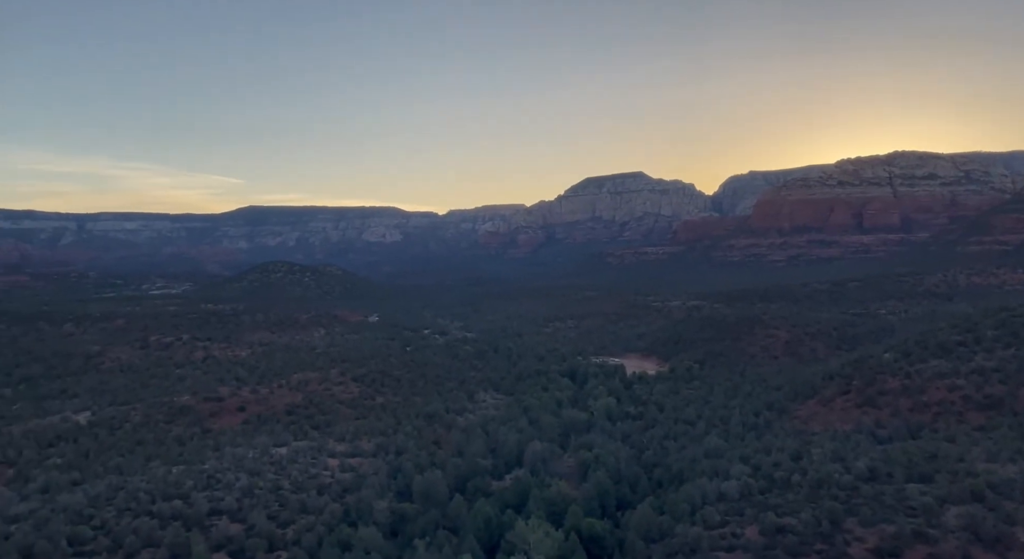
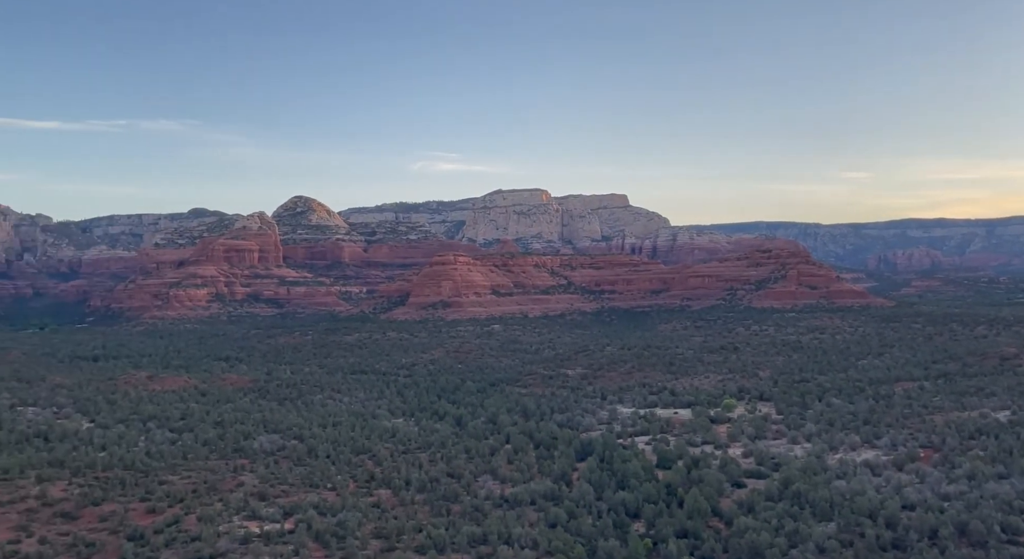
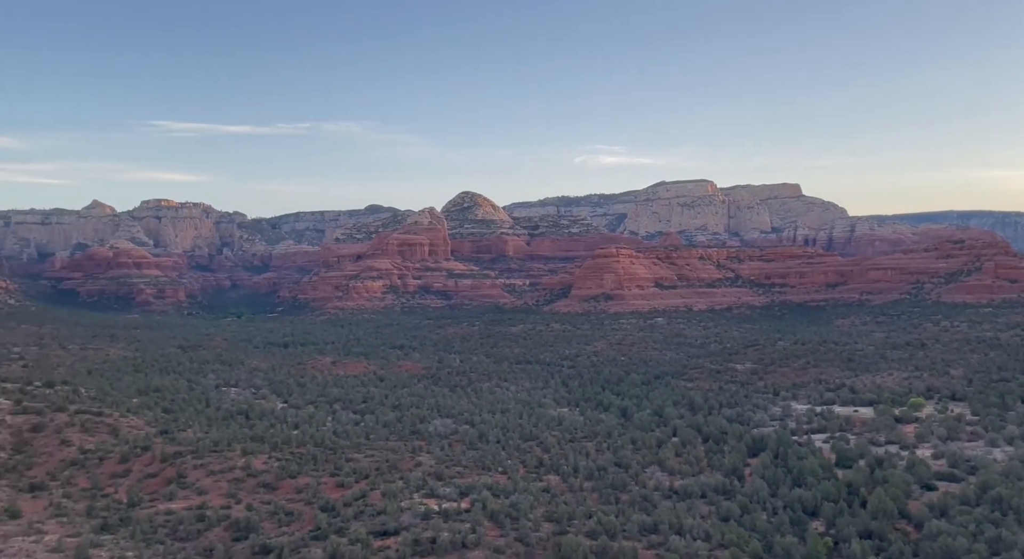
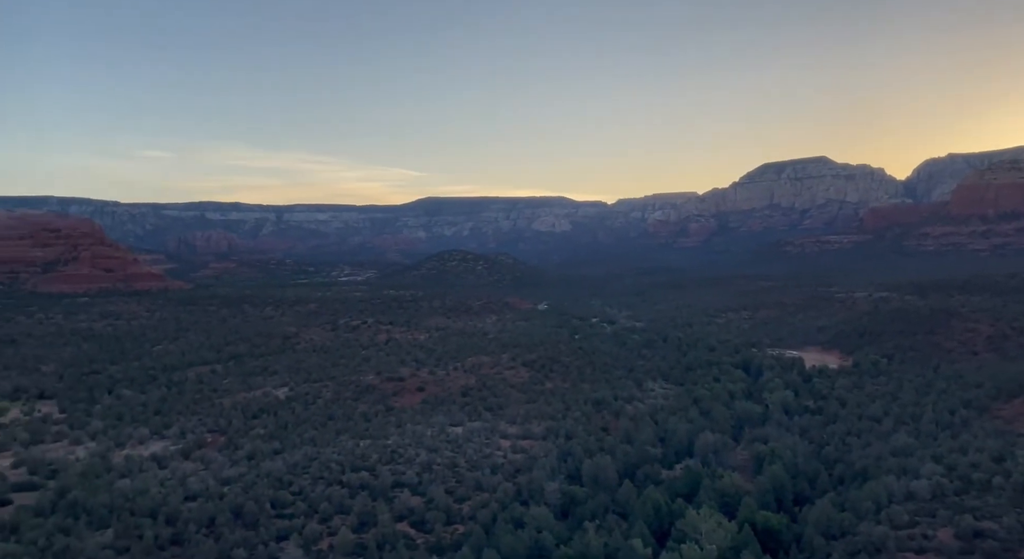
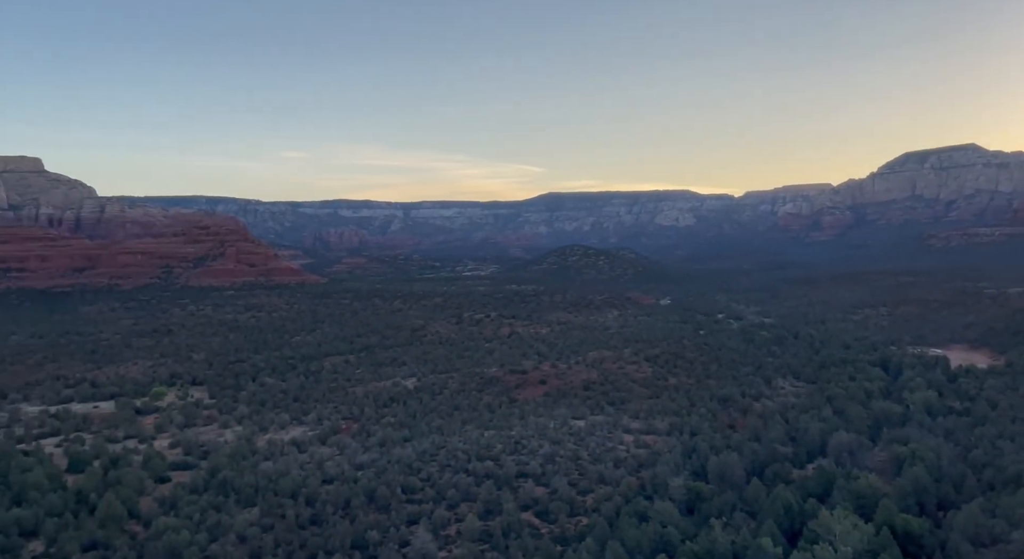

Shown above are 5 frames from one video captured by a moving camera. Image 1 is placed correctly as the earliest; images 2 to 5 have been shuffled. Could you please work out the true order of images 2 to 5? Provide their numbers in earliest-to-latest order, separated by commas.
4, 5, 2, 3
